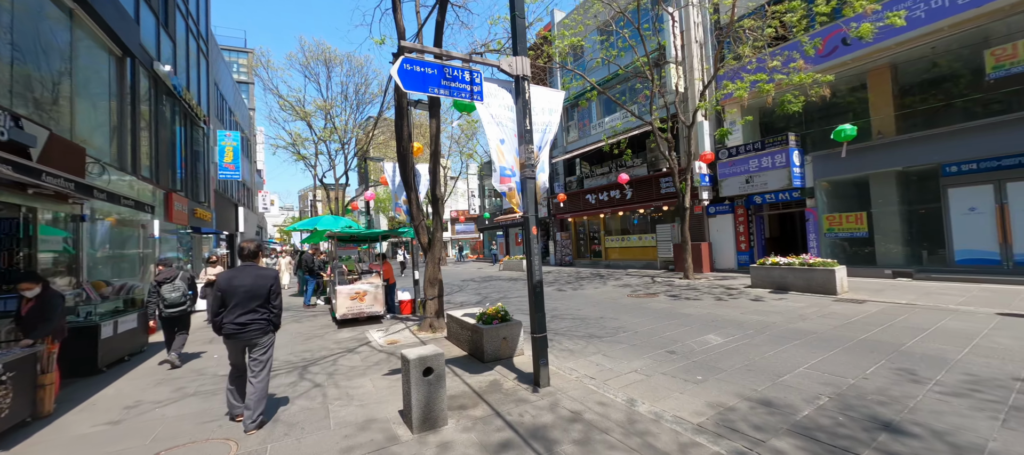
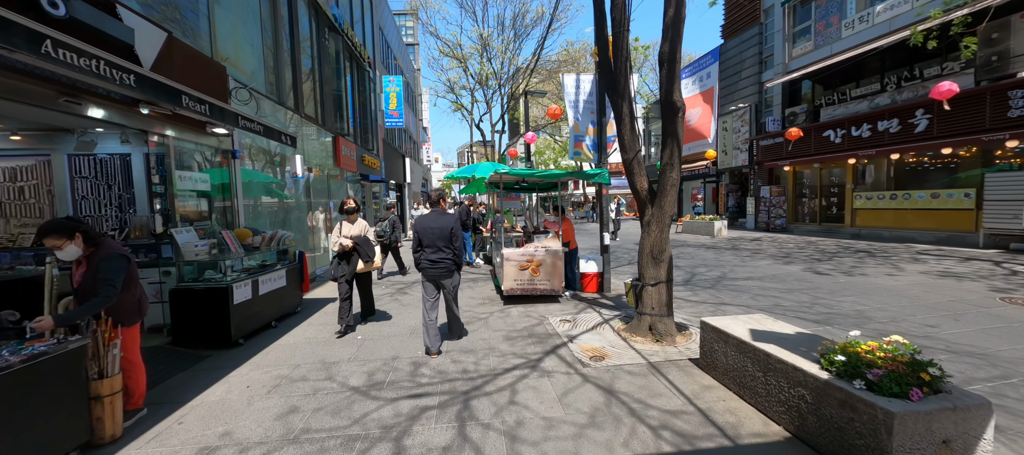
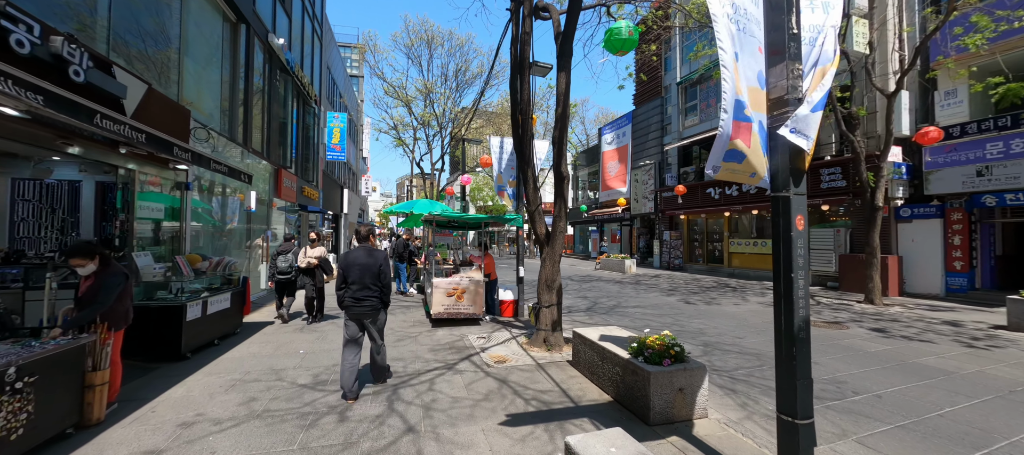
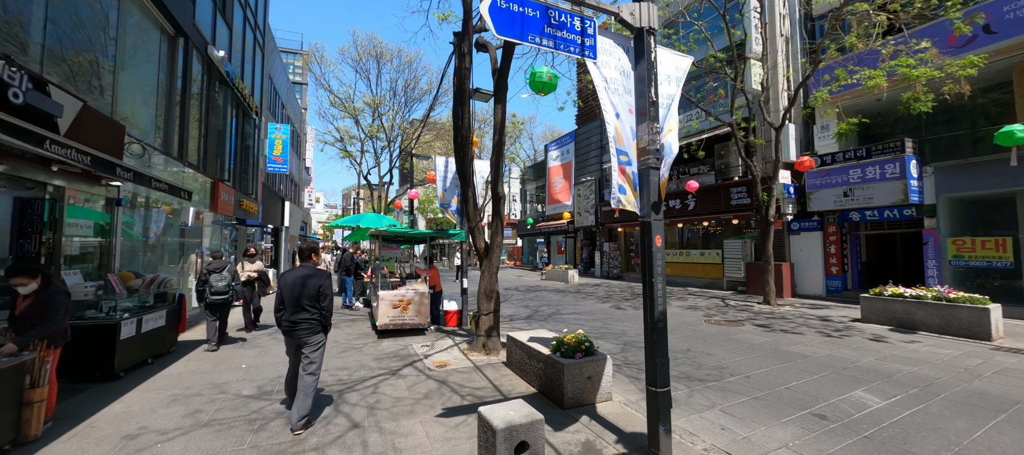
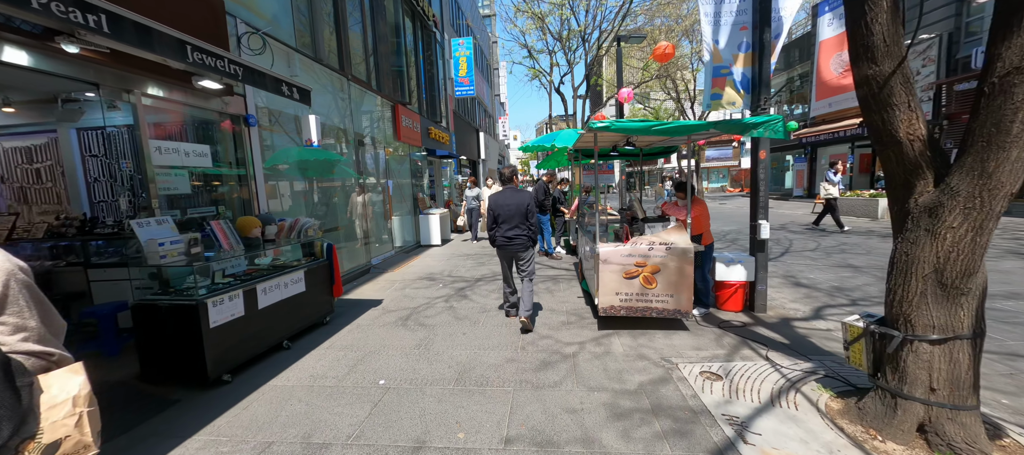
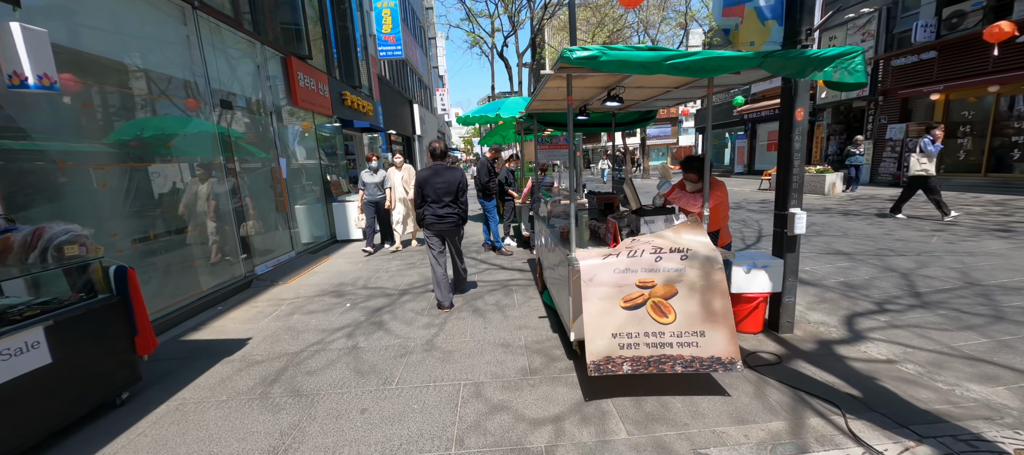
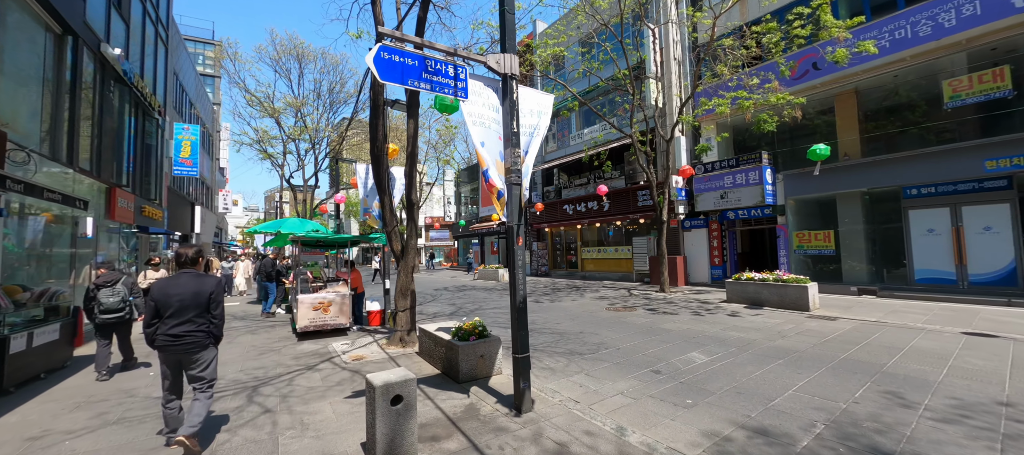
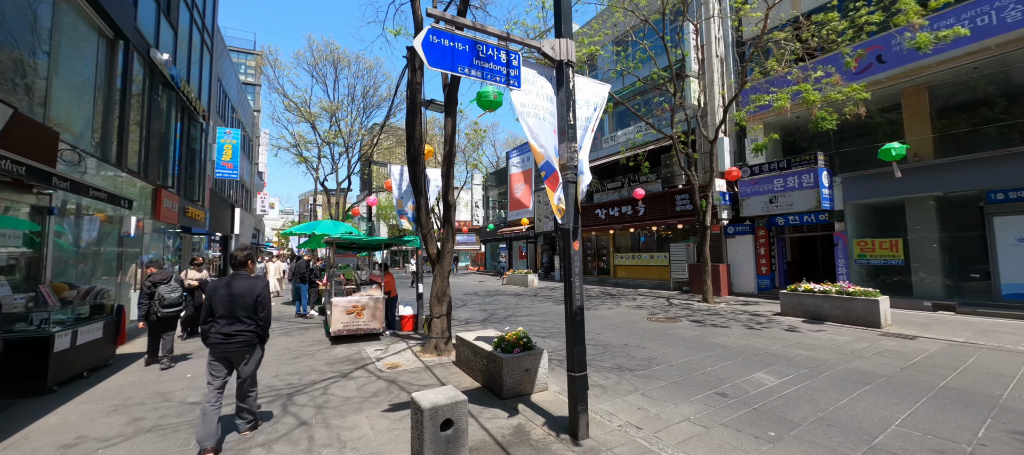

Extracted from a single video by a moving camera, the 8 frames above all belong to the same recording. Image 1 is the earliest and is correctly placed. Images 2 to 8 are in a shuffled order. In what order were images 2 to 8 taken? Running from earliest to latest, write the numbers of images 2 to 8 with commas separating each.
7, 8, 4, 3, 2, 5, 6
